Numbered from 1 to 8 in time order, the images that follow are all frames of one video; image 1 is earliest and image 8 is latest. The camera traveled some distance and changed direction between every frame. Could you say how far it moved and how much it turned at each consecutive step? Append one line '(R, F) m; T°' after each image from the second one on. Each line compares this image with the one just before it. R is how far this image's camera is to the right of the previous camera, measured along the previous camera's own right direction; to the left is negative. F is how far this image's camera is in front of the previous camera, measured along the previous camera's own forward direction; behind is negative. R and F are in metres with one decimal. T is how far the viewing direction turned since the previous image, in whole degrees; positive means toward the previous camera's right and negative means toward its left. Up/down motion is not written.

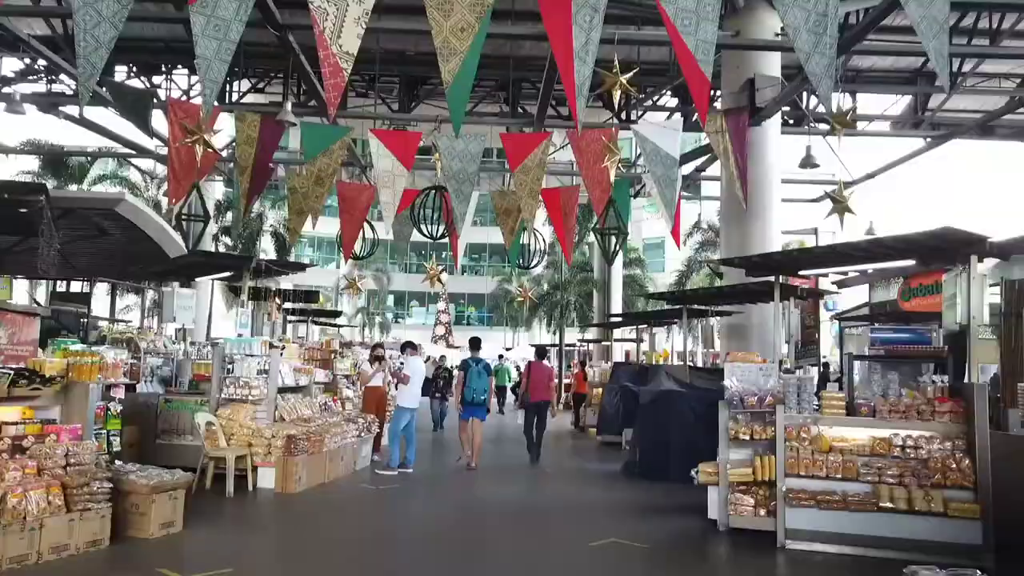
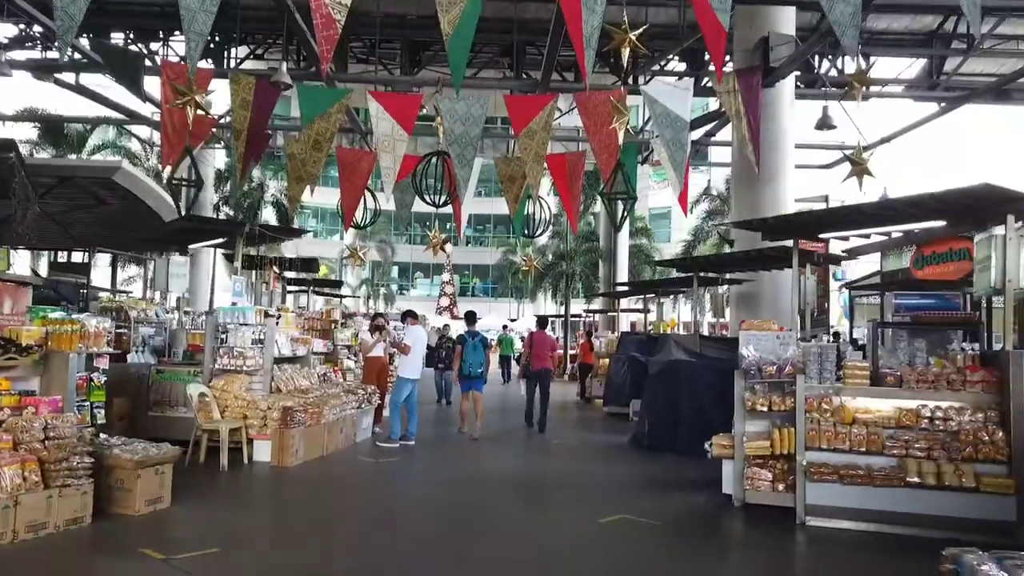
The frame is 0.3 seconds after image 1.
(0.0, +0.3) m; 0°
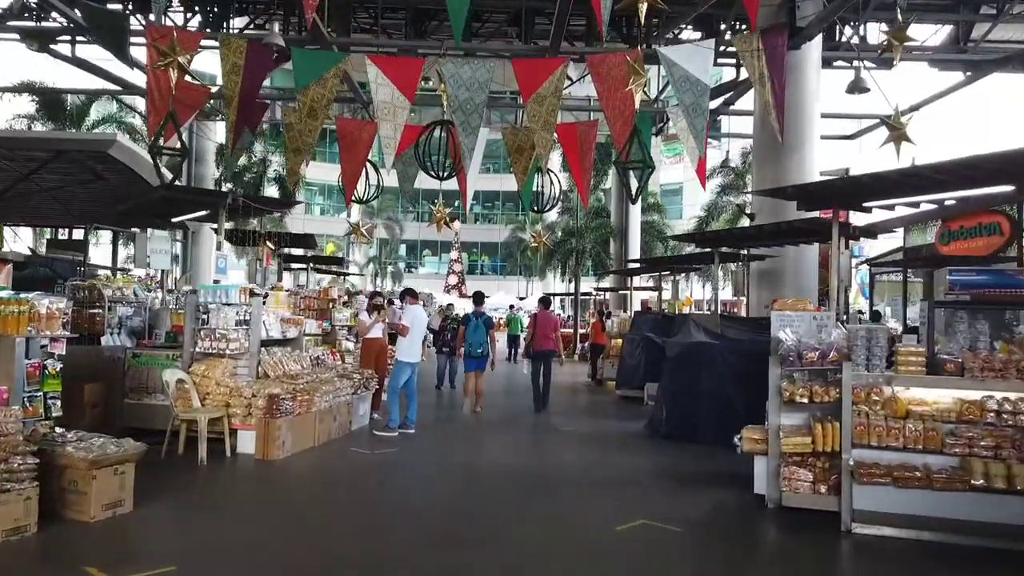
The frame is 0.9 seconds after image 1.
(0.0, +0.7) m; -1°
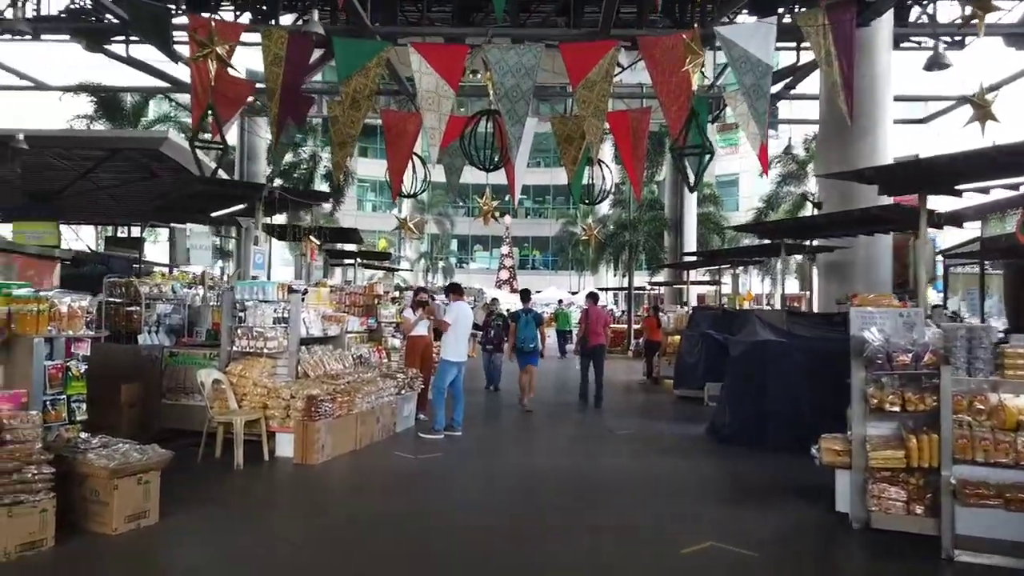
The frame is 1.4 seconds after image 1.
(0.0, +0.4) m; -4°
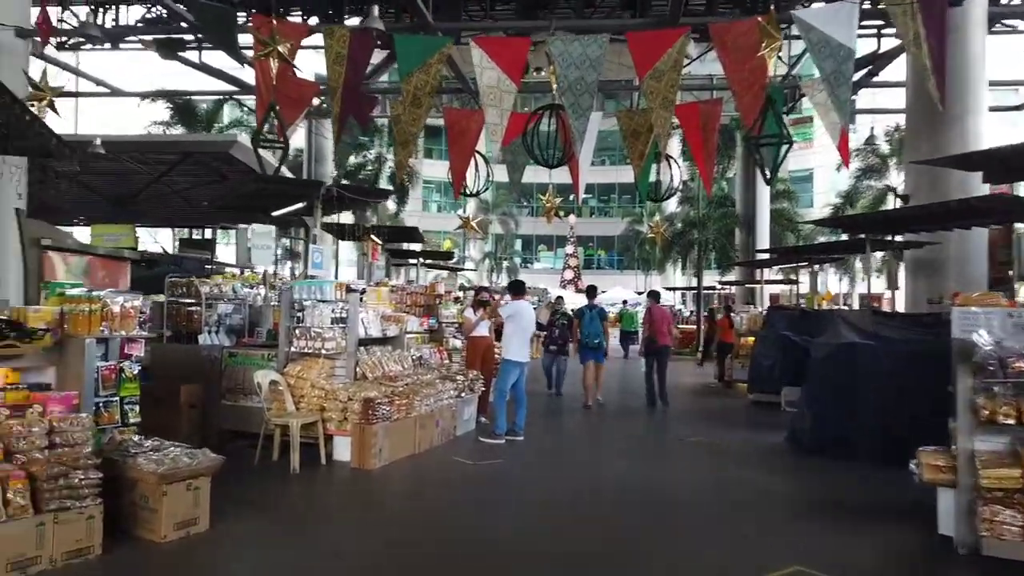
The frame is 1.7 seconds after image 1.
(0.0, +0.3) m; -5°
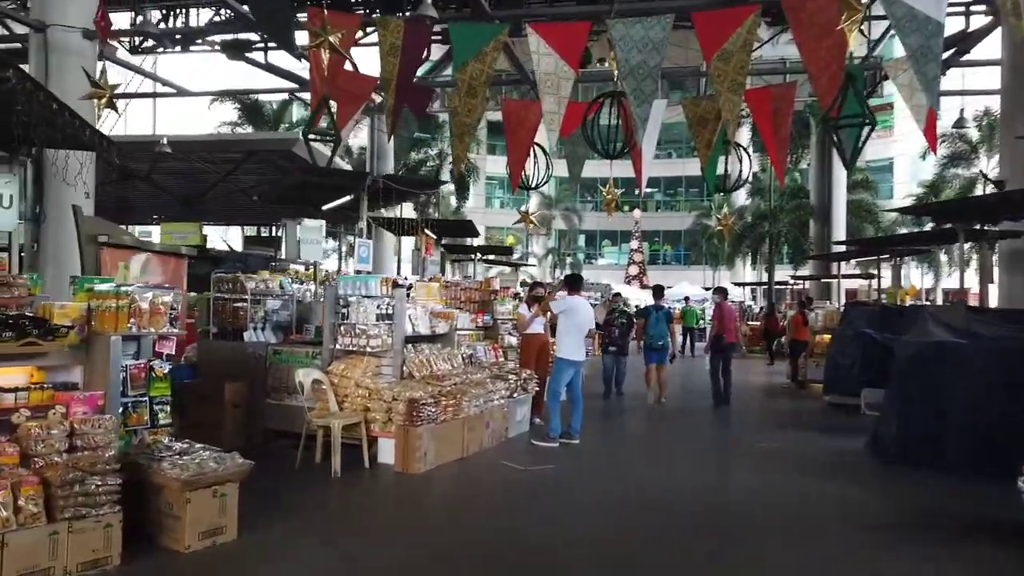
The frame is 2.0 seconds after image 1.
(+0.1, +0.4) m; -5°
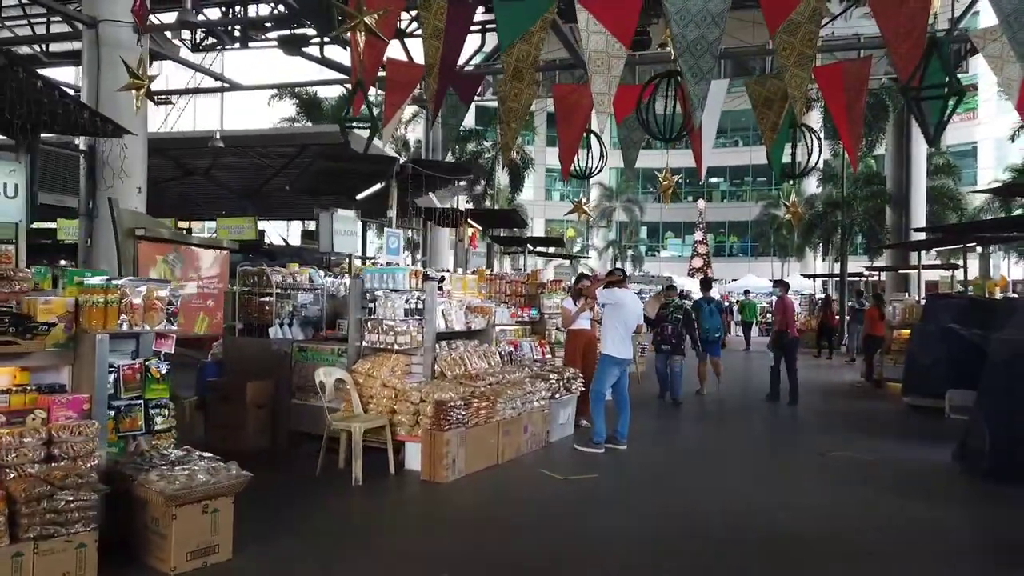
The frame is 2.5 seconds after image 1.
(+0.2, +0.5) m; -5°
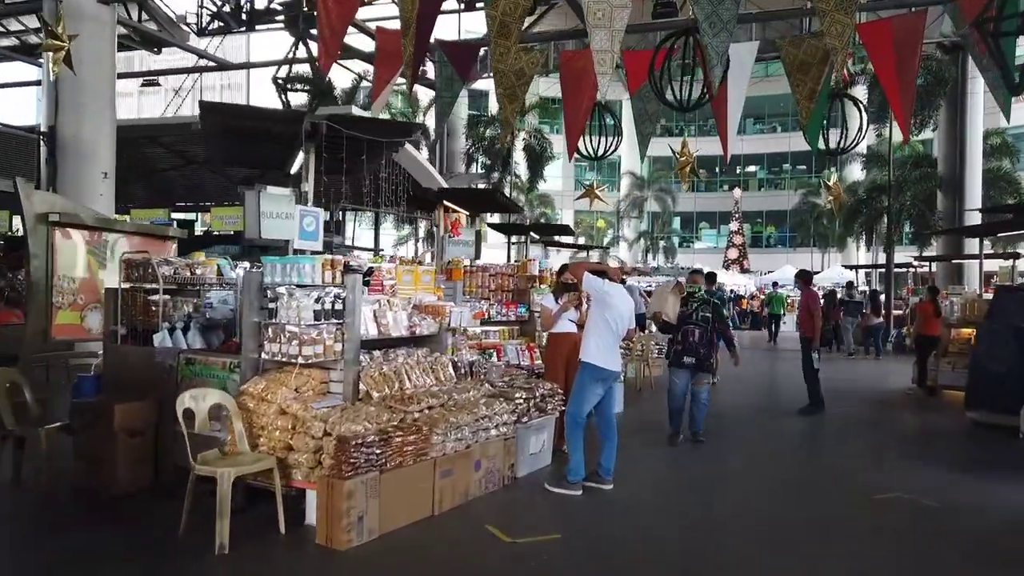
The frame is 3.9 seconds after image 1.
(+0.5, +1.4) m; -3°
